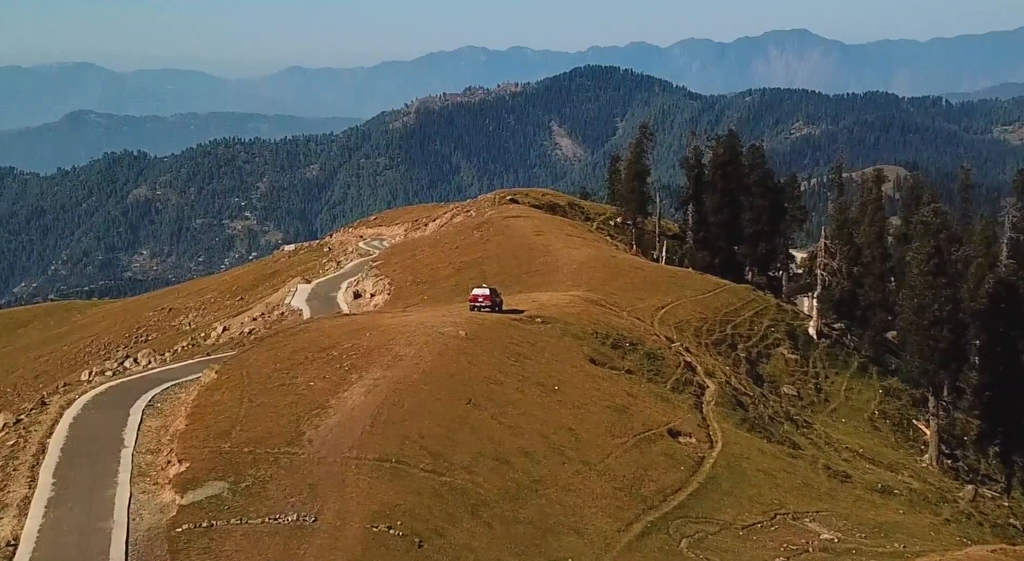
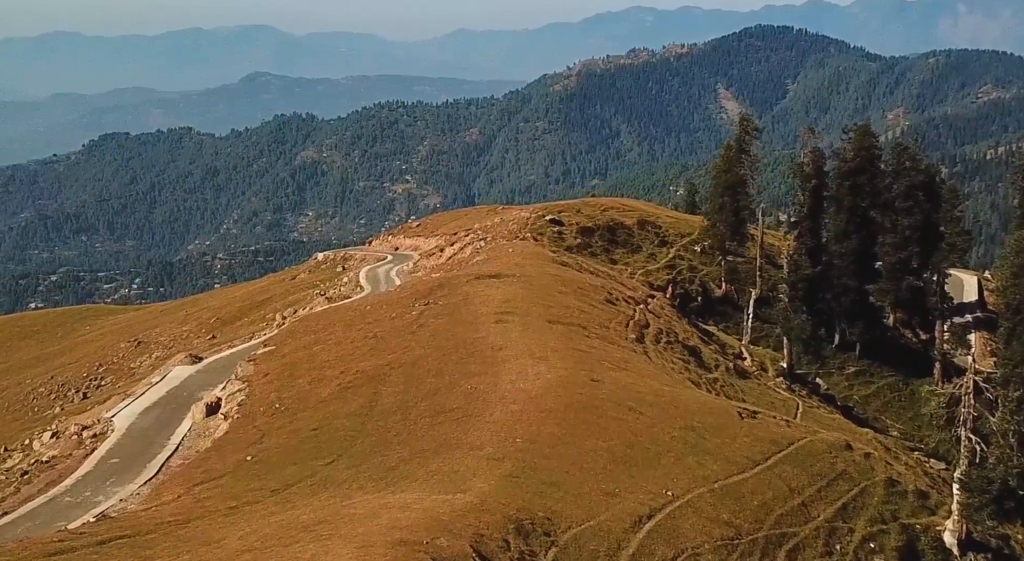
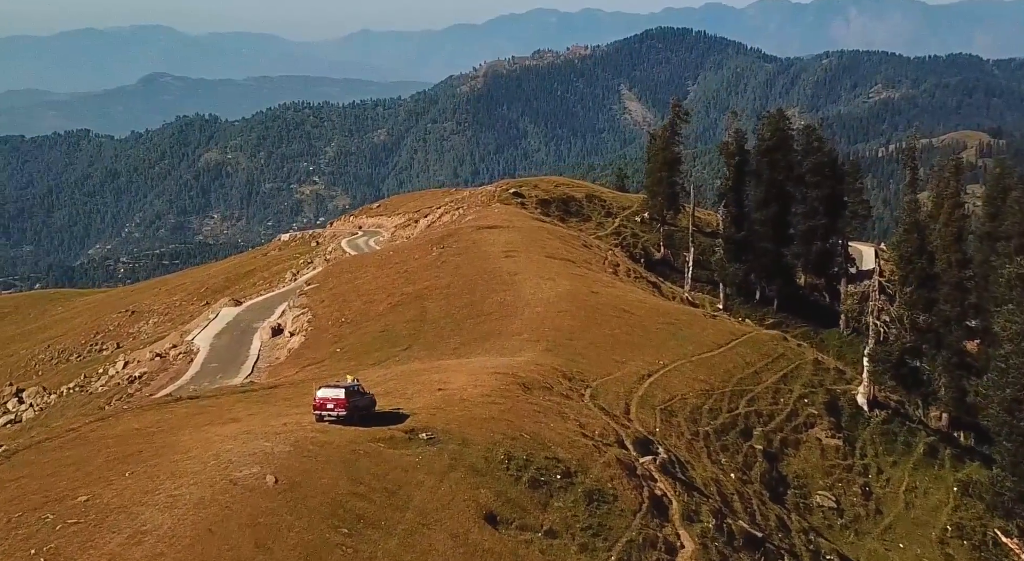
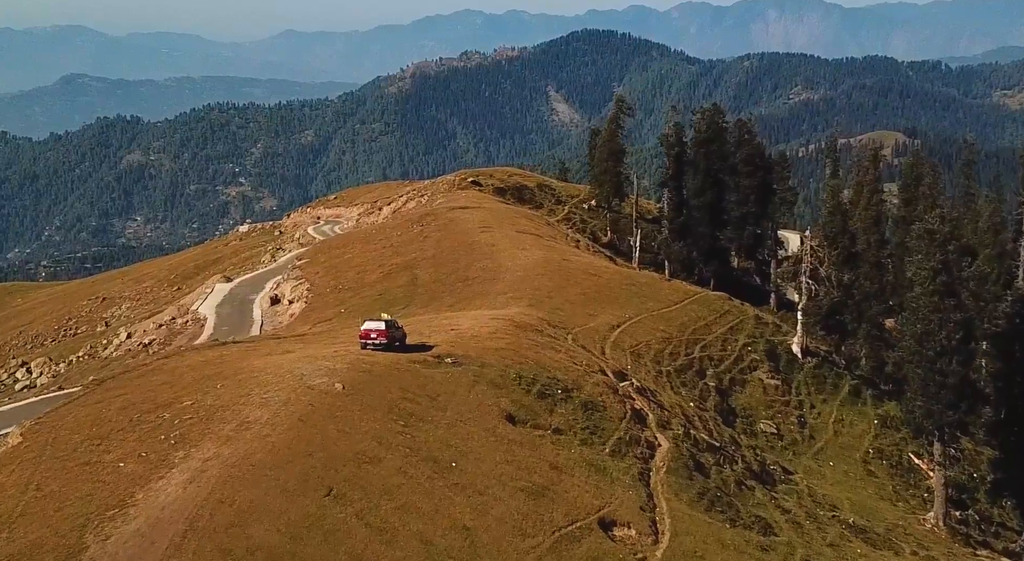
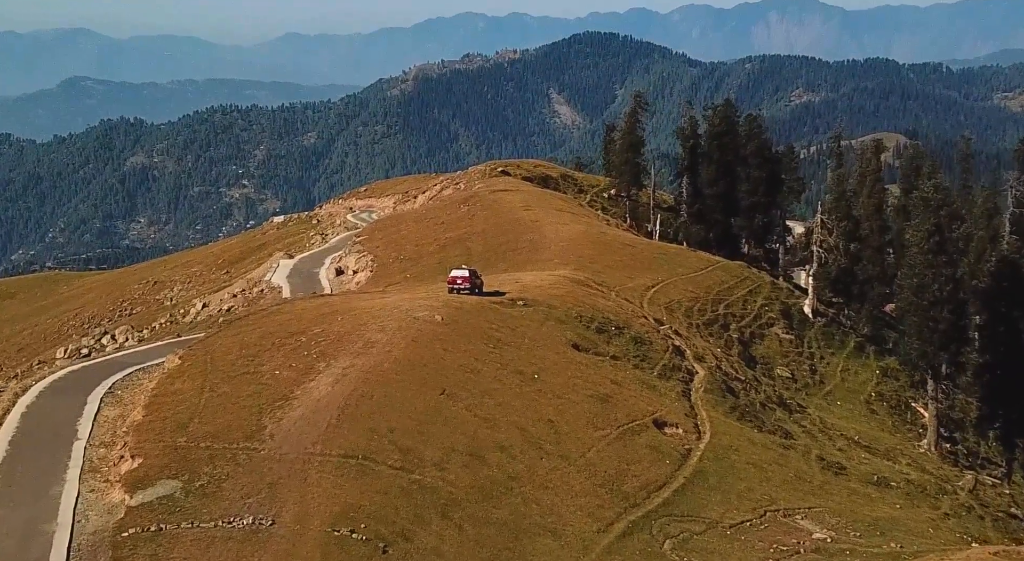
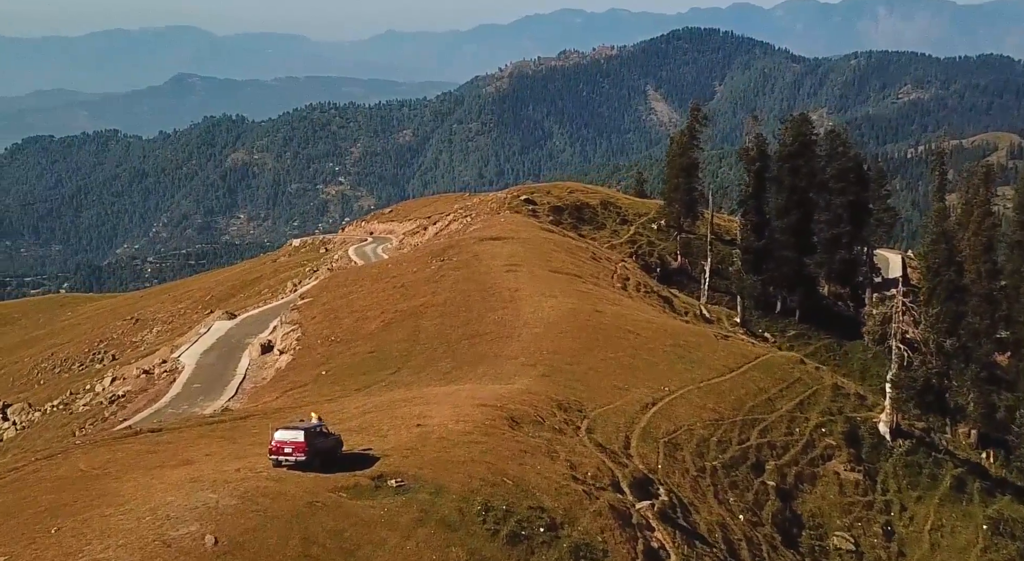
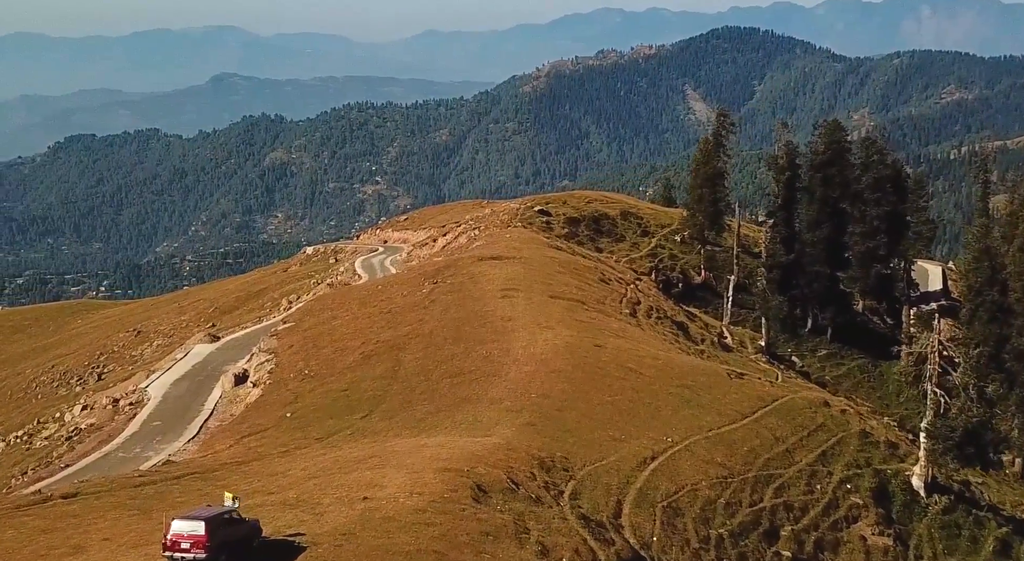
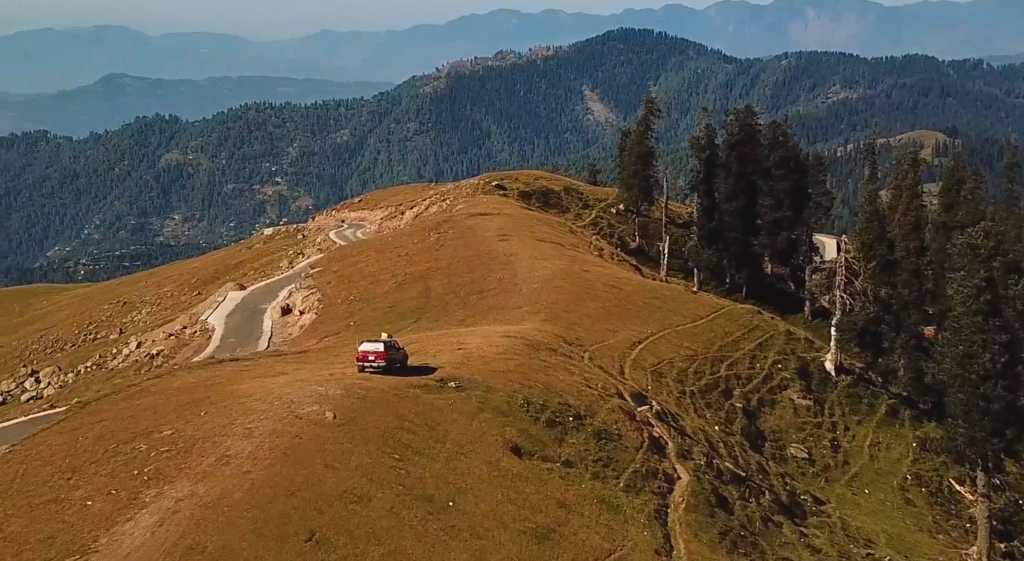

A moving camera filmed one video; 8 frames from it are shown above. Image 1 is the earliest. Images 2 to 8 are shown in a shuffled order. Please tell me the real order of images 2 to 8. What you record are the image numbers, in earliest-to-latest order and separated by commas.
5, 4, 8, 3, 6, 7, 2
